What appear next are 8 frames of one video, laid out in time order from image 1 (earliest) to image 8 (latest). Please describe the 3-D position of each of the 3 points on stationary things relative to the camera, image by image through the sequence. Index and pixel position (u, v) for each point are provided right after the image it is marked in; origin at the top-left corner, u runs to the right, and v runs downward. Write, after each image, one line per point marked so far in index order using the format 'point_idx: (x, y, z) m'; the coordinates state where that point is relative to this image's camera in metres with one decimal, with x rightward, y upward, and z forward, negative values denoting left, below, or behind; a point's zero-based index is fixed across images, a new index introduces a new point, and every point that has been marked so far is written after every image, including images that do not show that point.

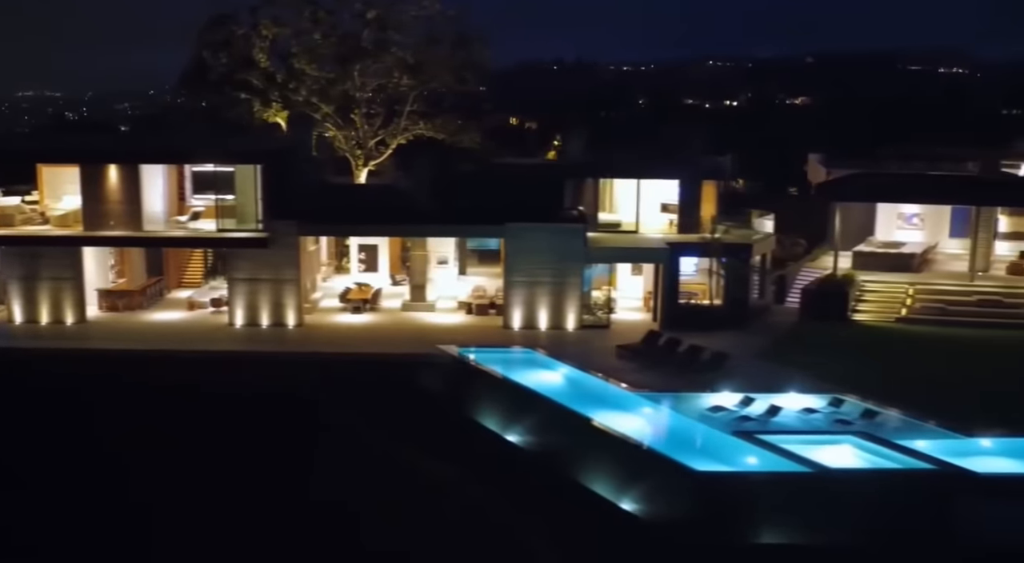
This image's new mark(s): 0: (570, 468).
0: (+1.0, -3.5, +18.9) m
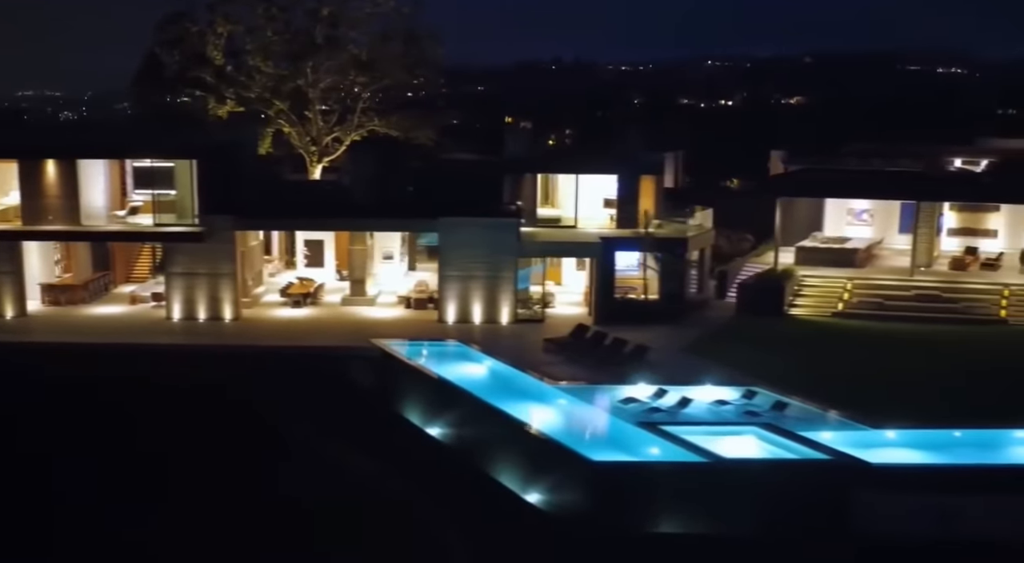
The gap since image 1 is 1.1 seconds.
0: (-0.6, -3.4, +19.0) m
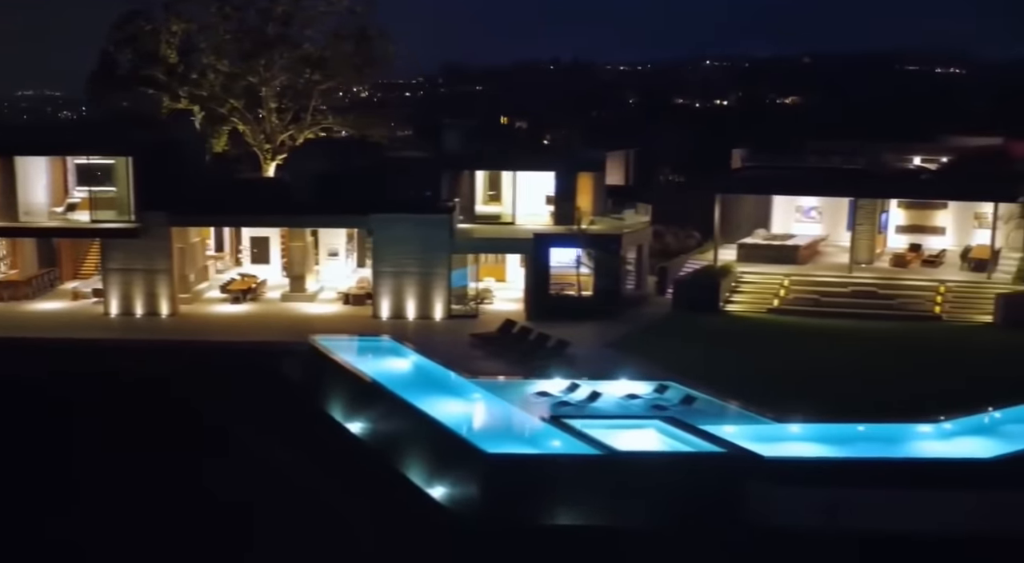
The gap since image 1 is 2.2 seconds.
0: (-2.2, -3.3, +19.1) m
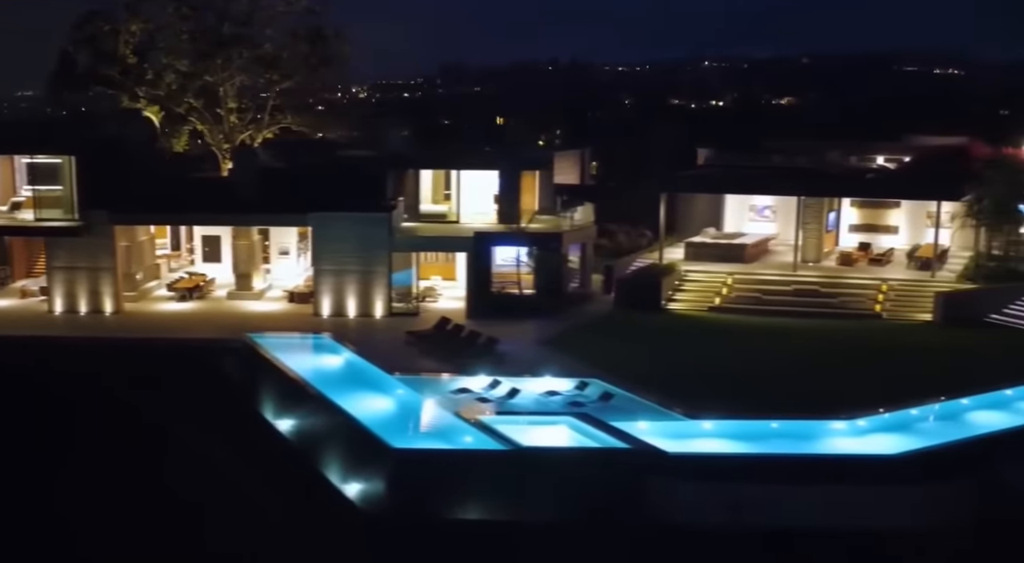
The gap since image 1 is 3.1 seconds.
0: (-3.7, -3.3, +19.2) m
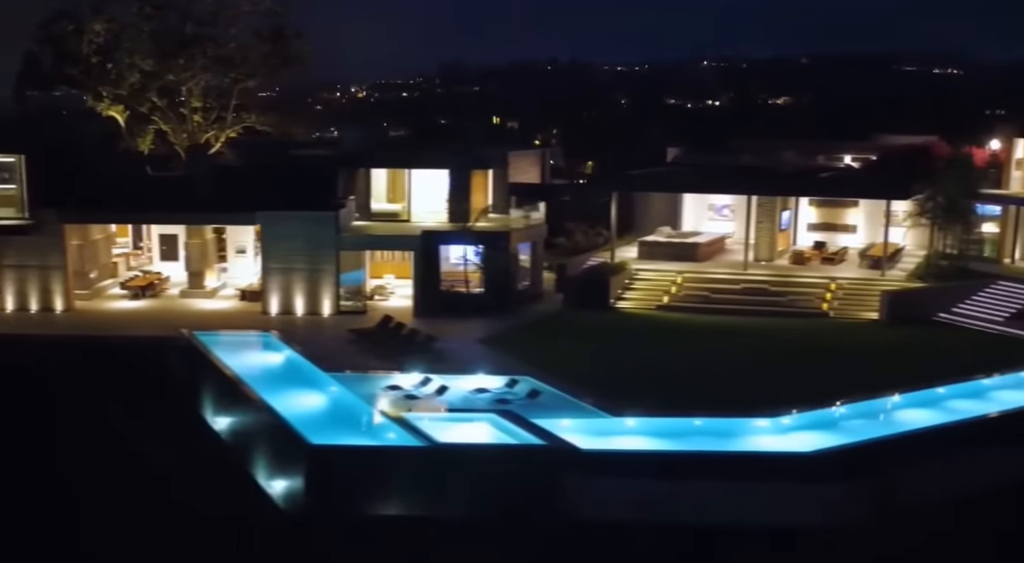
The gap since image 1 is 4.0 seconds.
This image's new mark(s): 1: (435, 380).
0: (-5.0, -3.2, +19.3) m
1: (-1.5, -1.9, +19.4) m
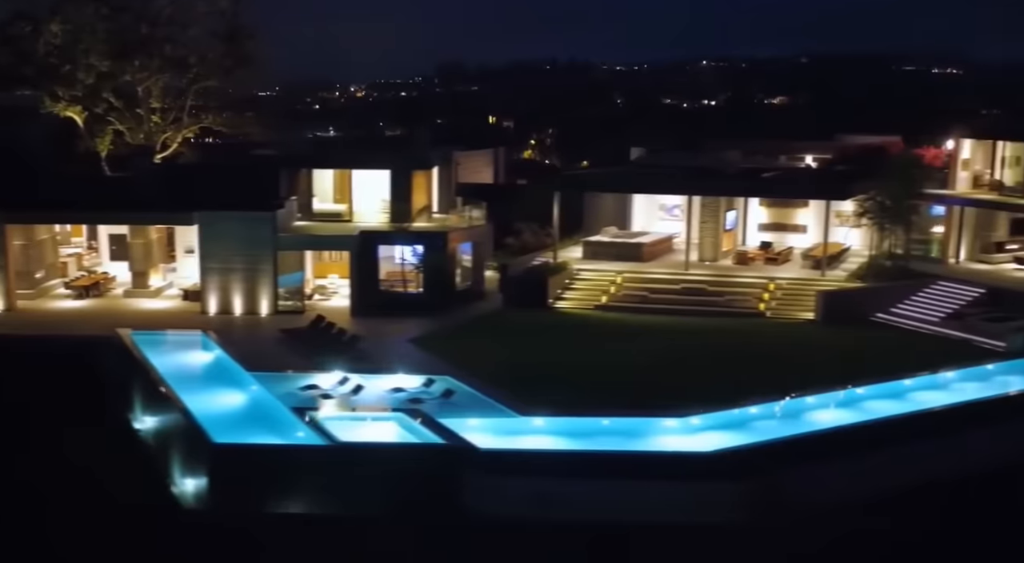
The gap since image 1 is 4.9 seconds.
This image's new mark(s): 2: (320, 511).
0: (-6.6, -3.2, +19.5) m
1: (-3.0, -1.9, +19.5) m
2: (-3.1, -3.7, +16.7) m
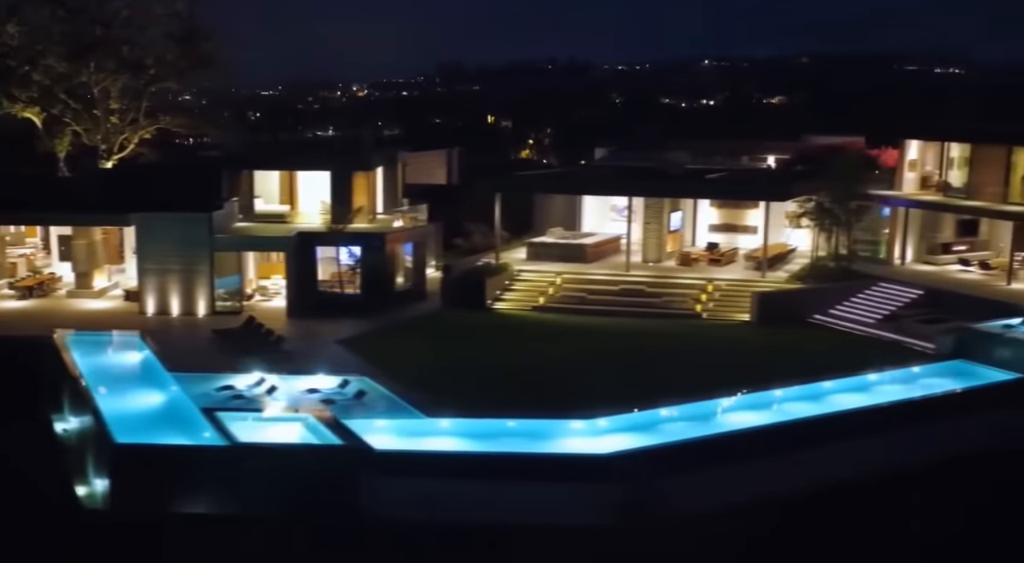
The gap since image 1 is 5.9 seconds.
0: (-8.2, -3.2, +19.6) m
1: (-4.6, -1.9, +19.6) m
2: (-4.7, -3.8, +16.8) m
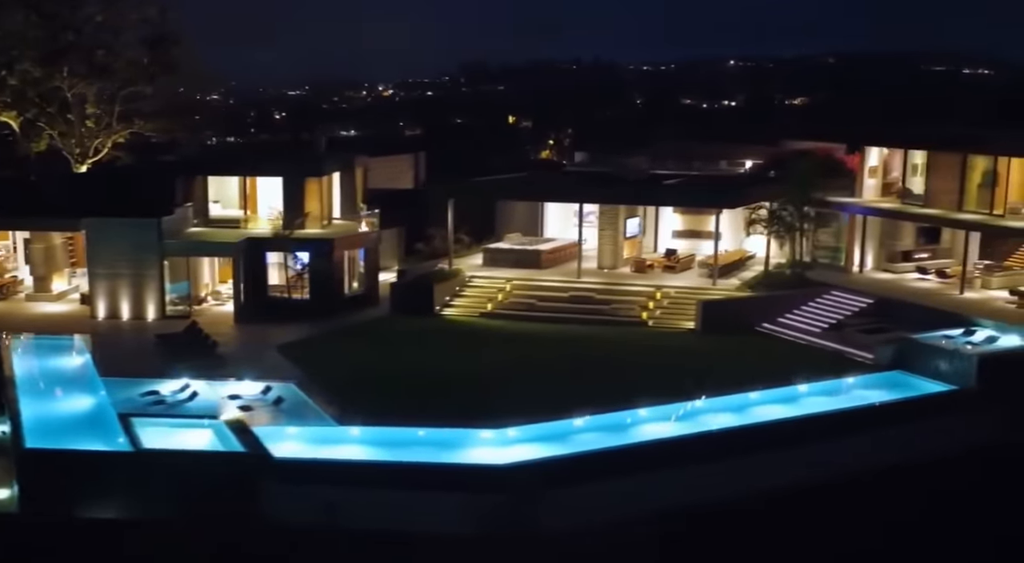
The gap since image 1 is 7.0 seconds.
0: (-9.7, -3.4, +19.9) m
1: (-6.2, -2.0, +19.8) m
2: (-6.3, -3.9, +17.1) m
